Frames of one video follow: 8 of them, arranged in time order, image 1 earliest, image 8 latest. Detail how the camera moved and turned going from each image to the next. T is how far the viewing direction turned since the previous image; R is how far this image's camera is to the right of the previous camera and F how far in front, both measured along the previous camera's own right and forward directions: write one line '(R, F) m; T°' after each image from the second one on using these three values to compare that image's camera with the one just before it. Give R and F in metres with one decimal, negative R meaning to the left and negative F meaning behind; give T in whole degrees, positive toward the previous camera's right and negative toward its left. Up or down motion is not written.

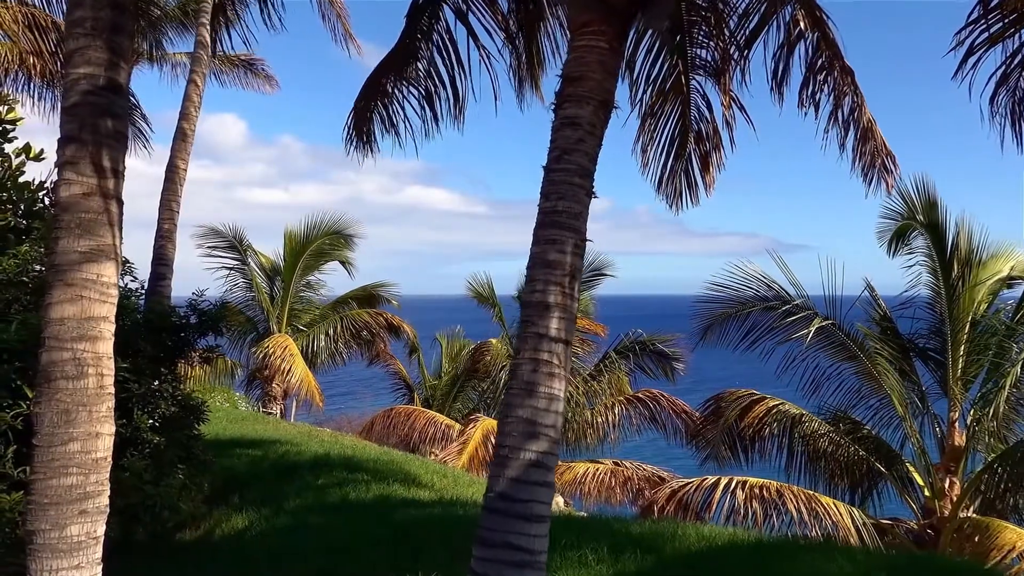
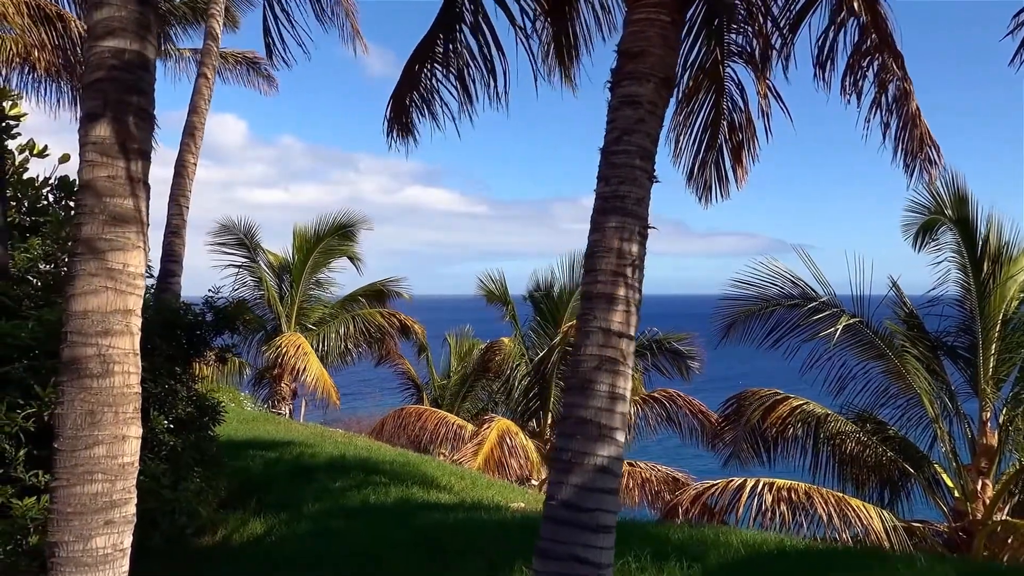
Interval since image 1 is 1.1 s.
(-0.2, +0.2) m; 0°
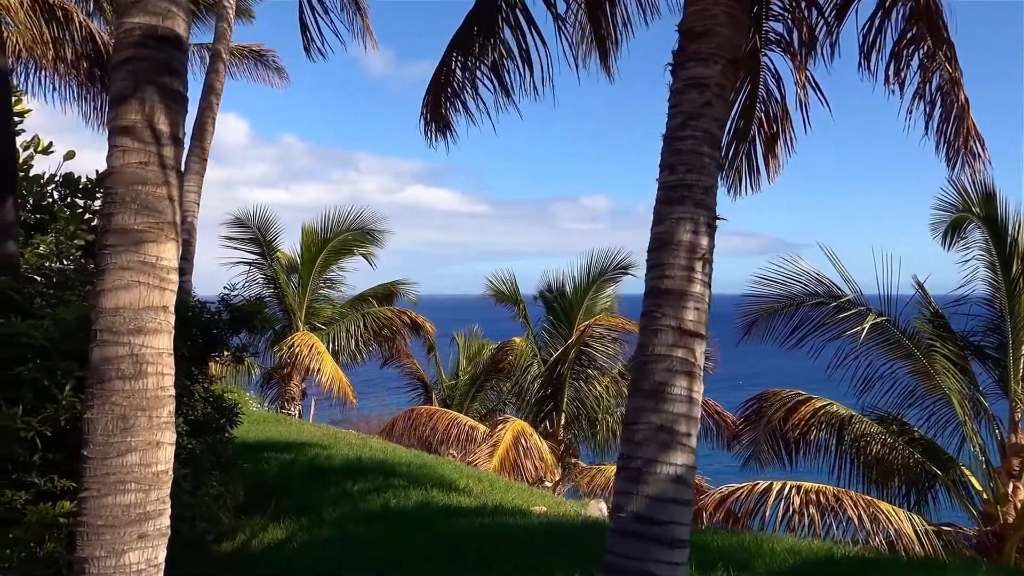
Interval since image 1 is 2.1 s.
(-0.2, +0.2) m; 0°
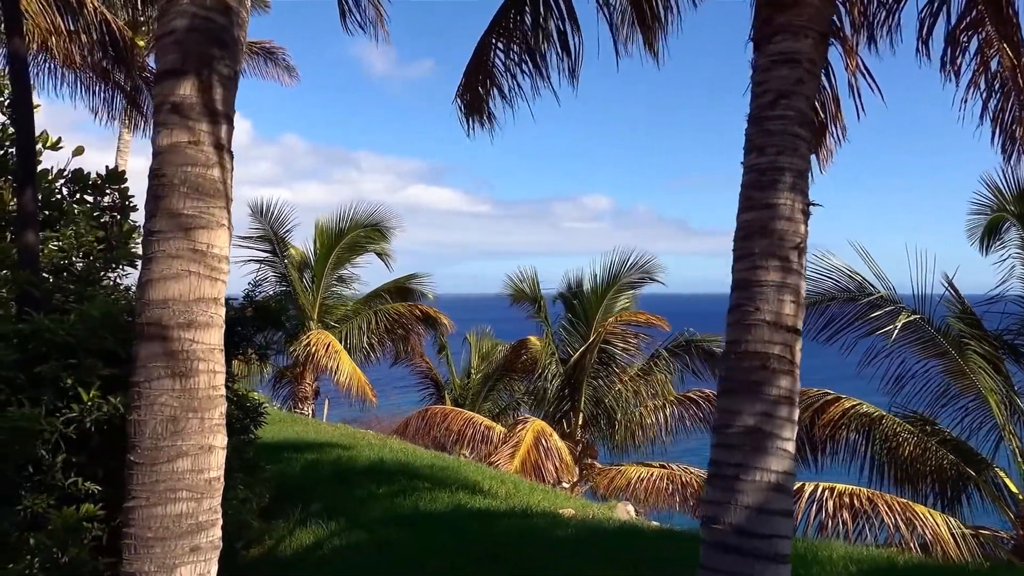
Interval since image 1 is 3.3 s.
(-0.3, +0.2) m; 0°
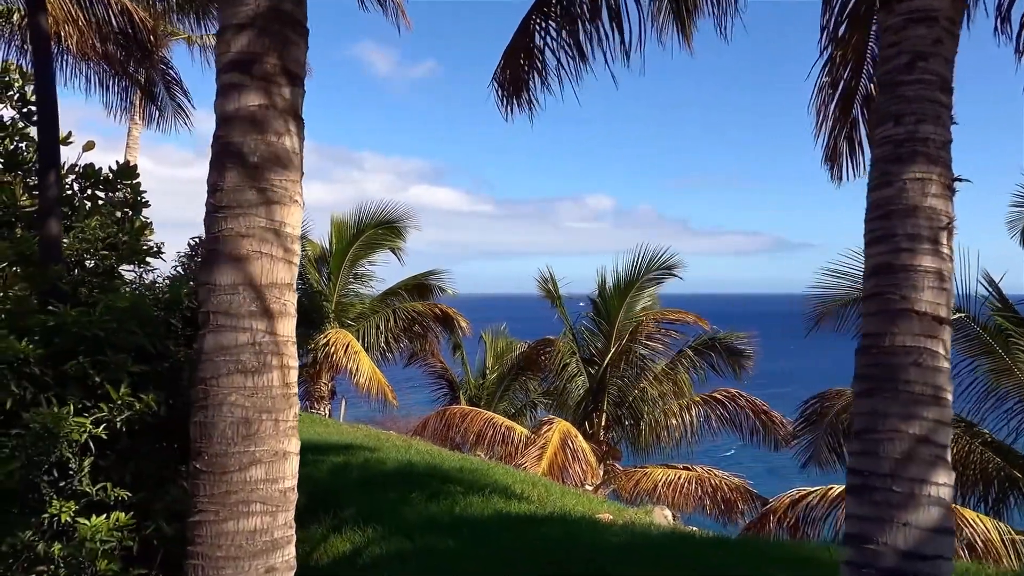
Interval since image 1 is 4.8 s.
(-0.3, +0.3) m; 0°
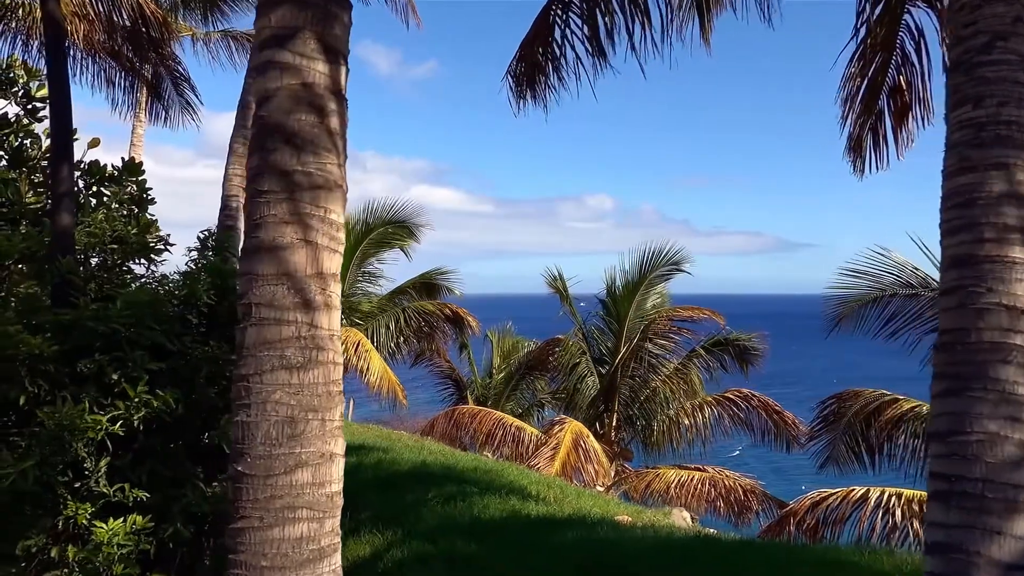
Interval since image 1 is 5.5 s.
(-0.2, +0.1) m; 0°
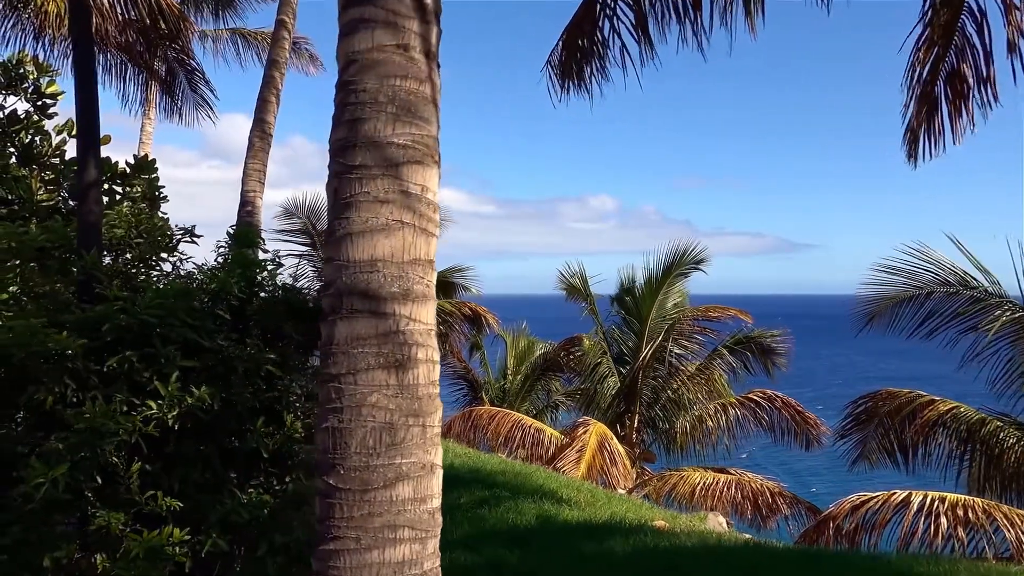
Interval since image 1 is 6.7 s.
(-0.3, +0.2) m; 0°
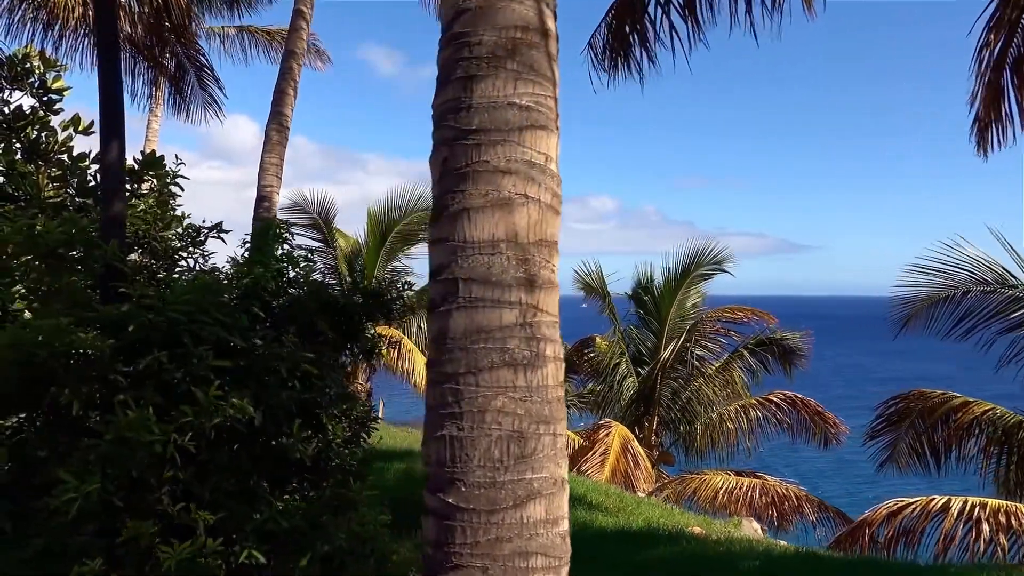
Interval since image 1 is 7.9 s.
(-0.3, +0.2) m; 0°
